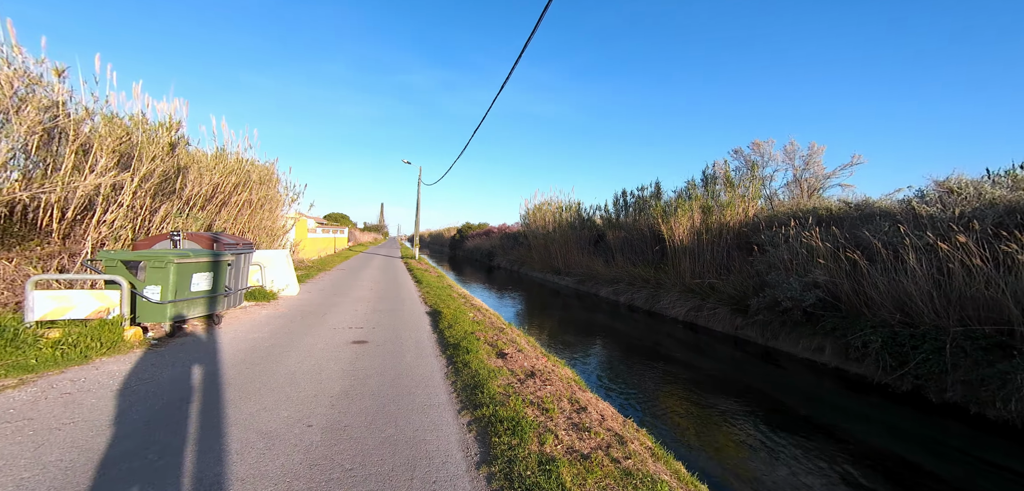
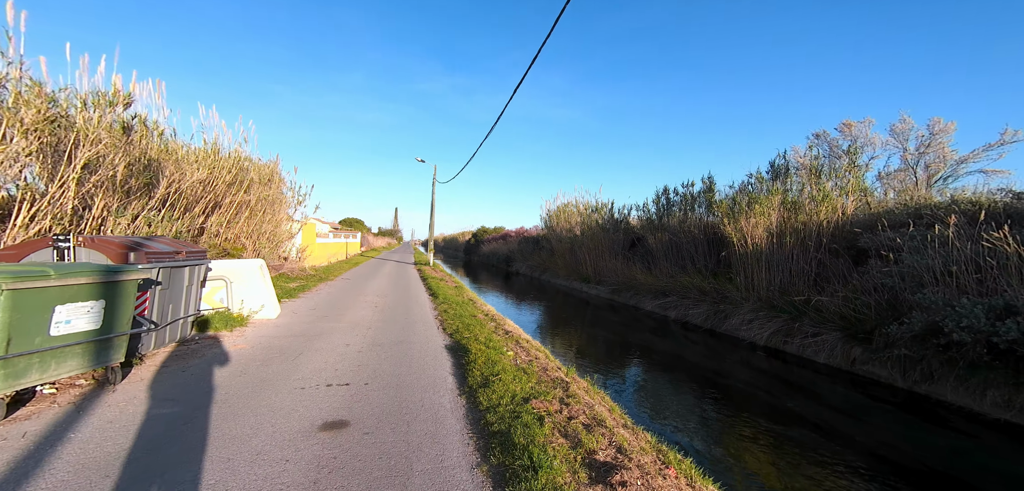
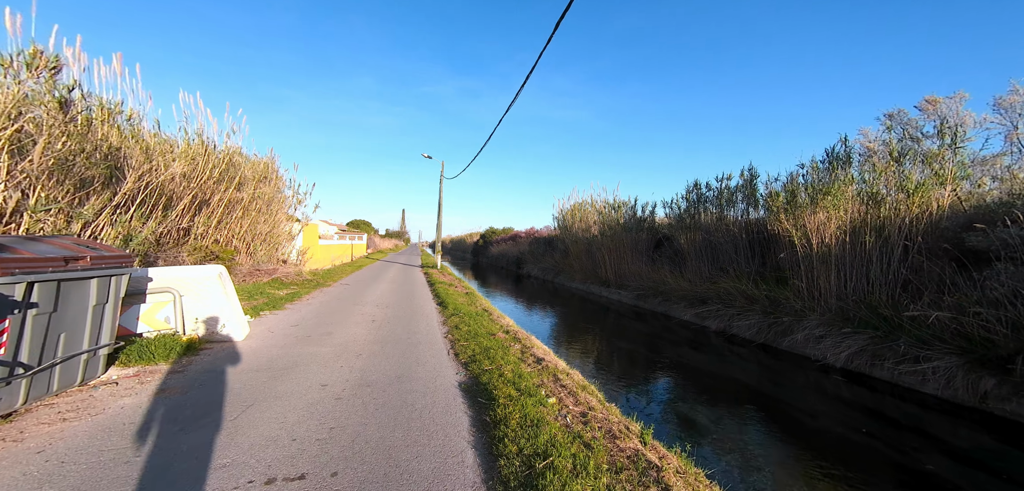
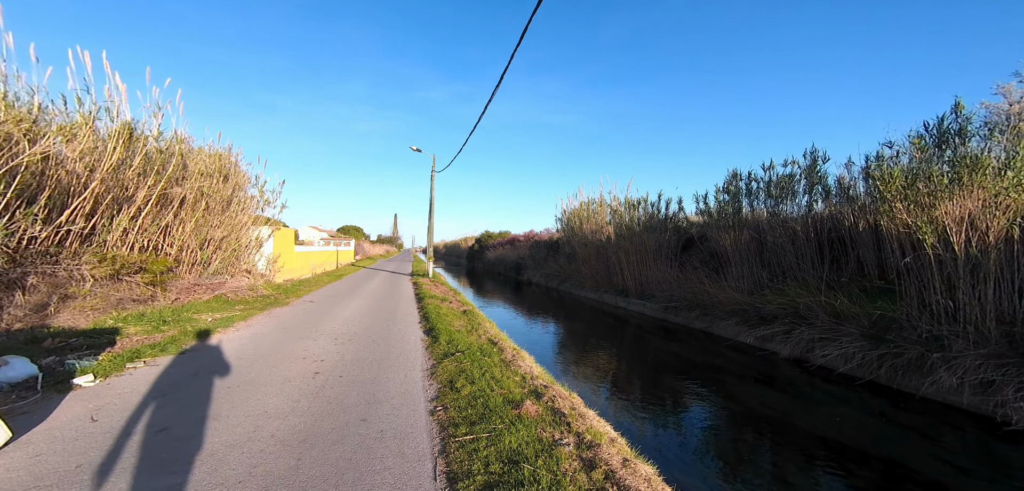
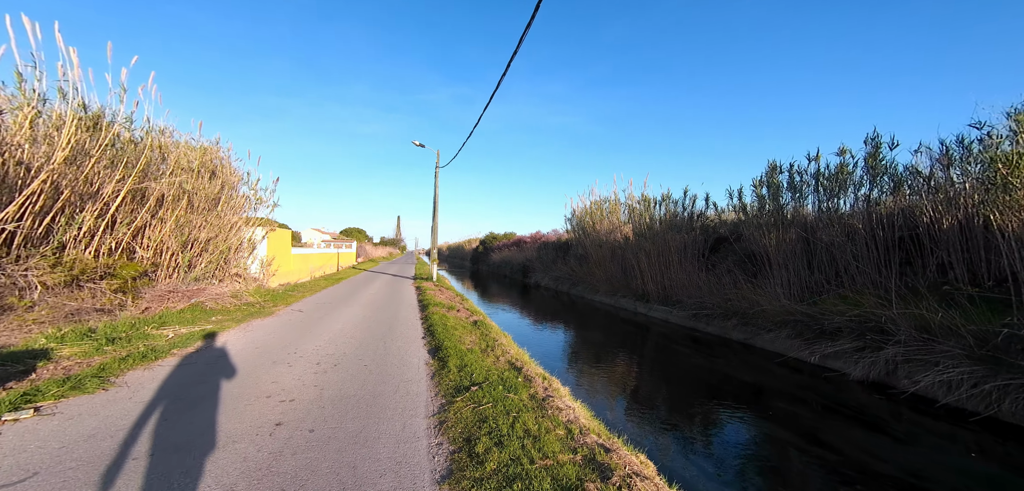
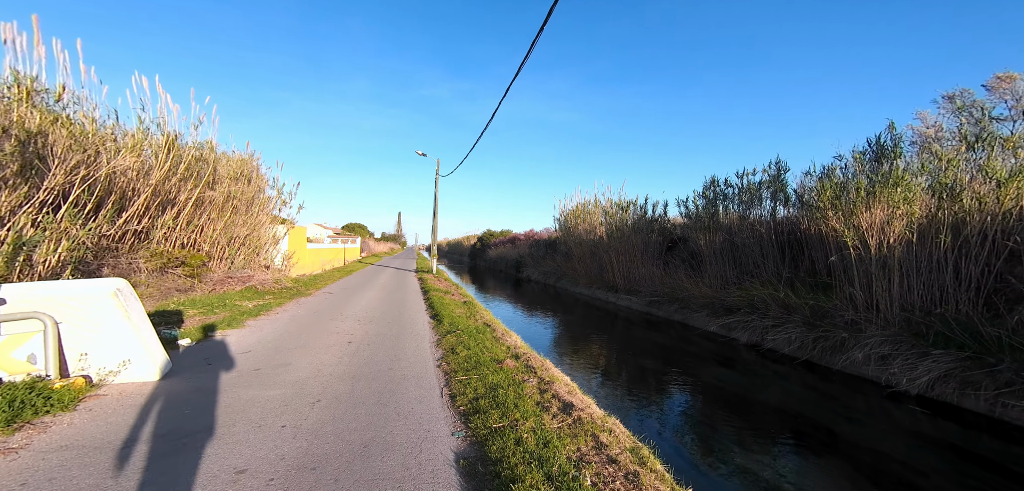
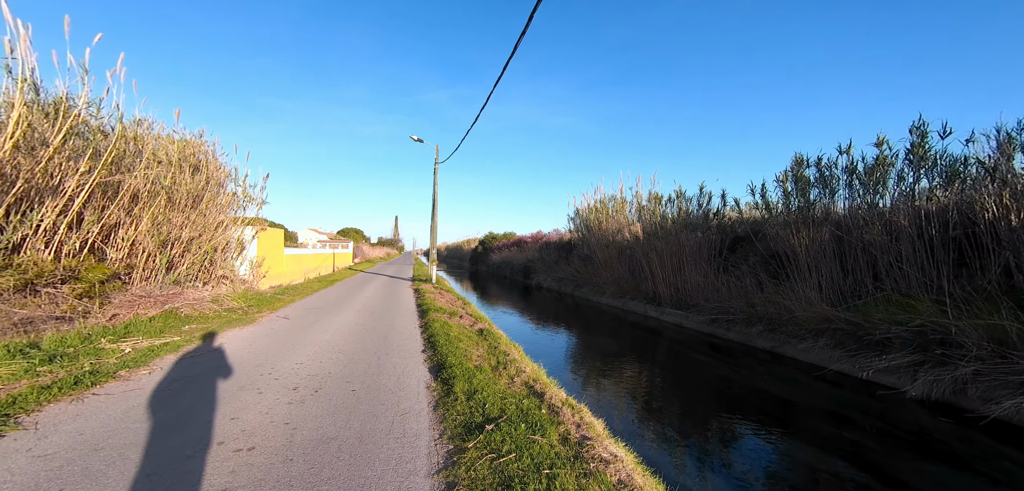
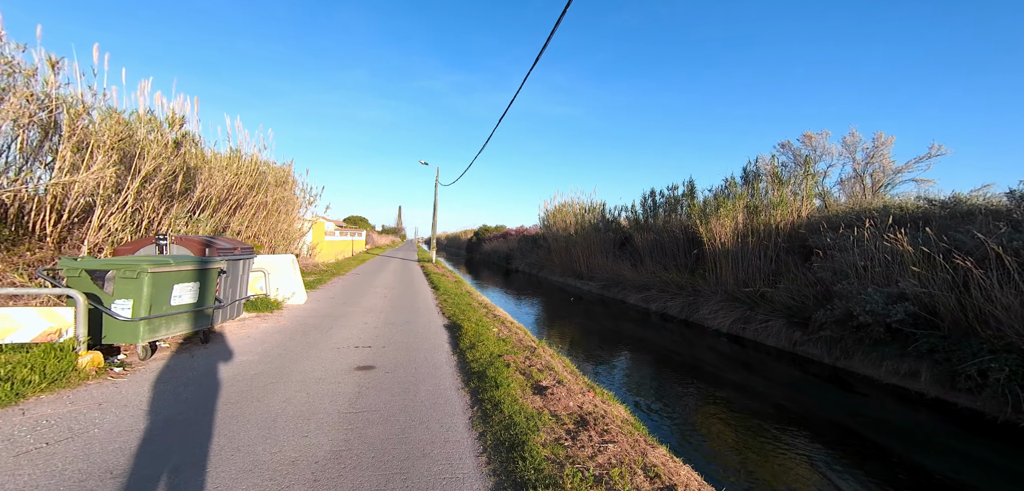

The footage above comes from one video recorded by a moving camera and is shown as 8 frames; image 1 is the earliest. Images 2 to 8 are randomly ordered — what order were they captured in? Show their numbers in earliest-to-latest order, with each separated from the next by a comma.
8, 2, 3, 6, 4, 5, 7
